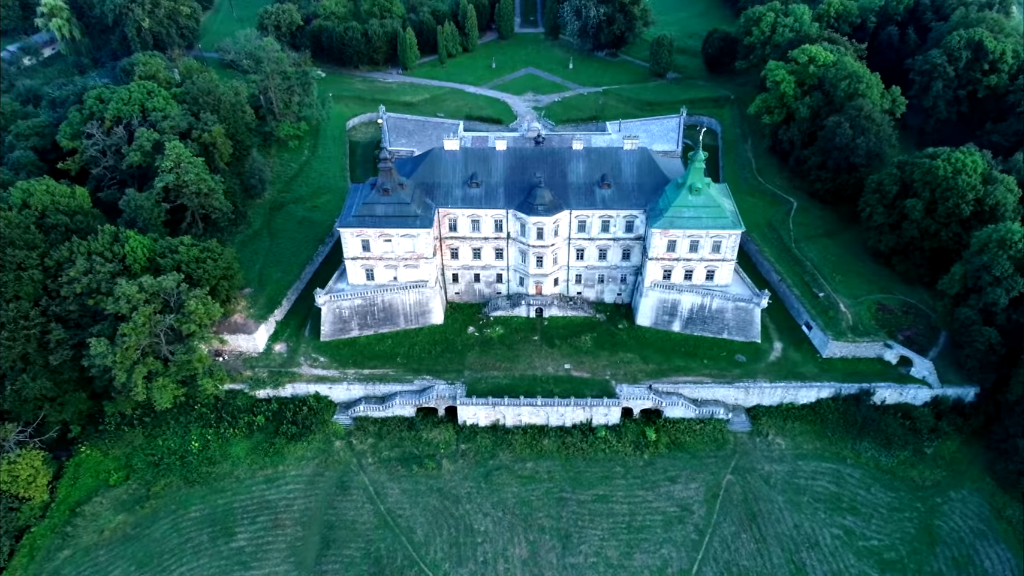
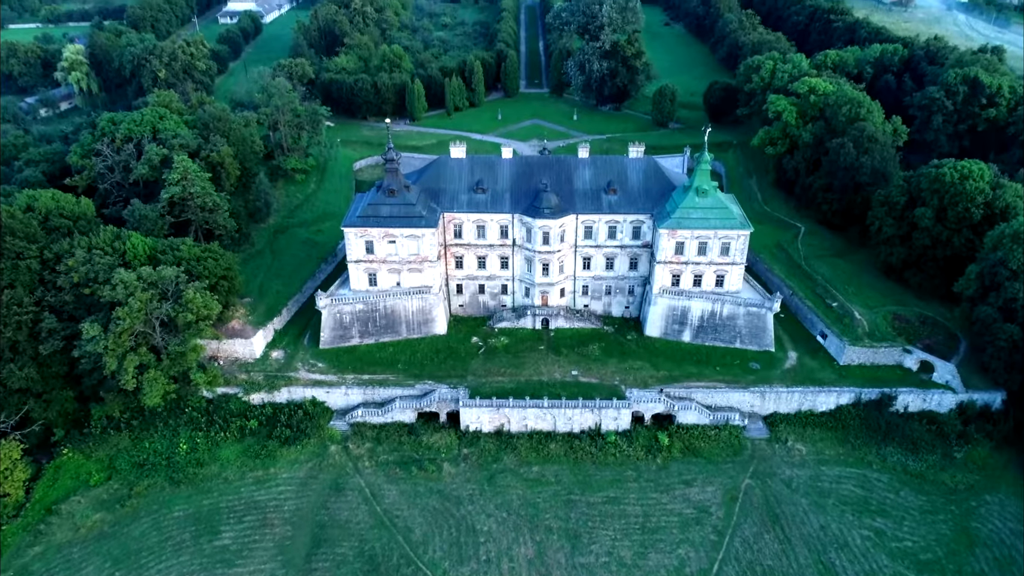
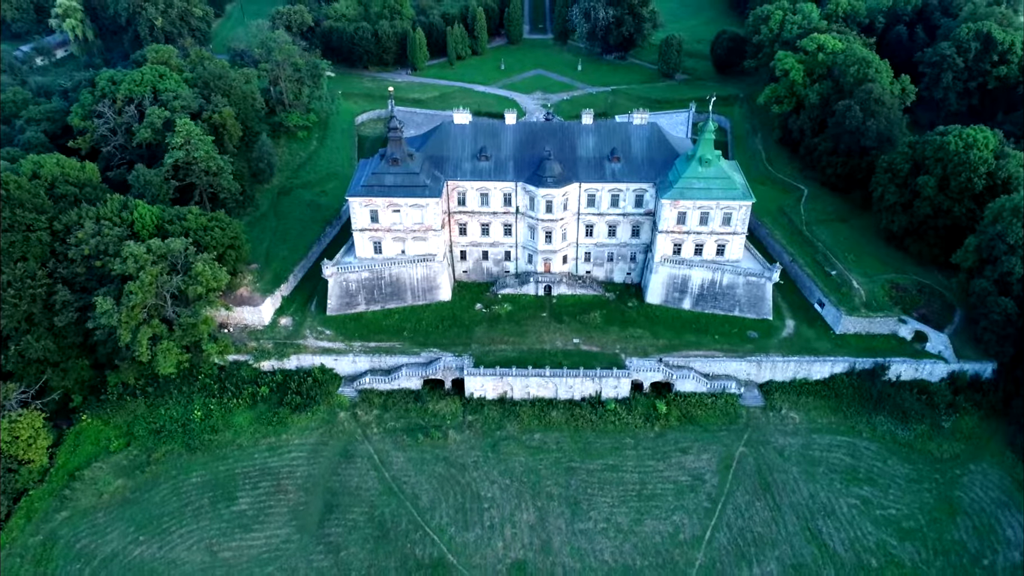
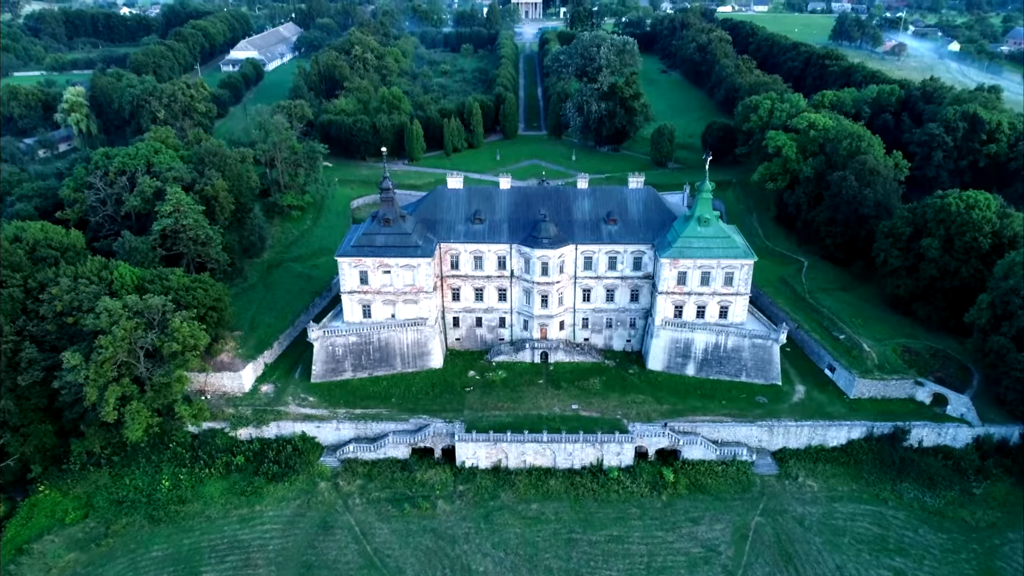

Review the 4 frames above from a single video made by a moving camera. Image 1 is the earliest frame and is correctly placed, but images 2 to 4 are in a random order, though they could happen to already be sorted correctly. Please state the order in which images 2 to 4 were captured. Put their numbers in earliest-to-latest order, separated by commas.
3, 2, 4
